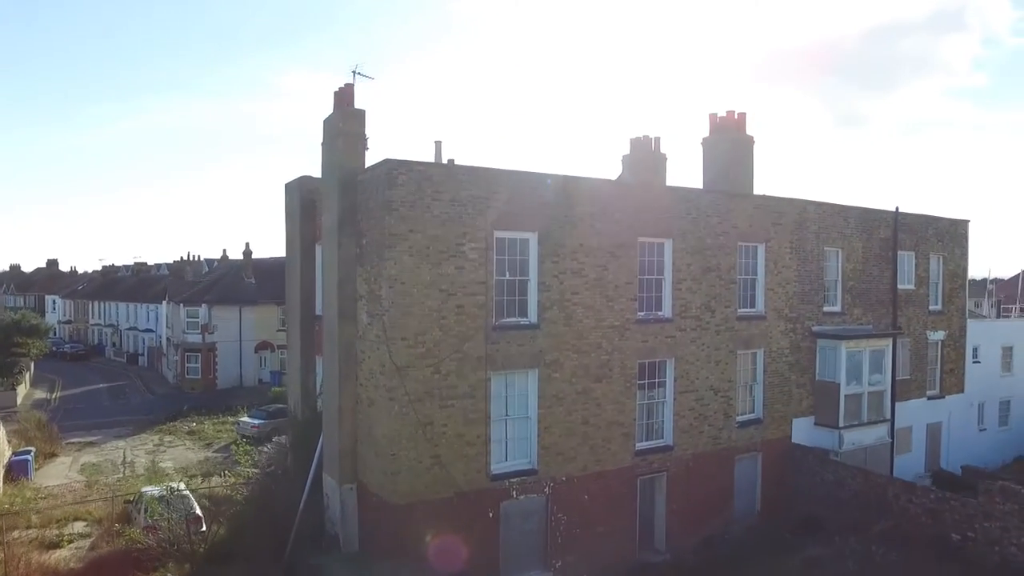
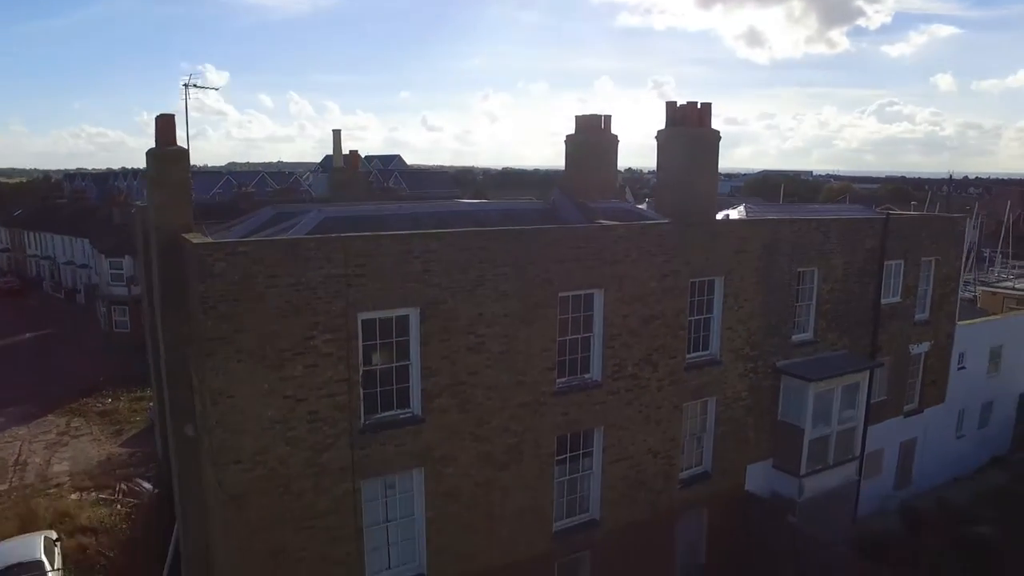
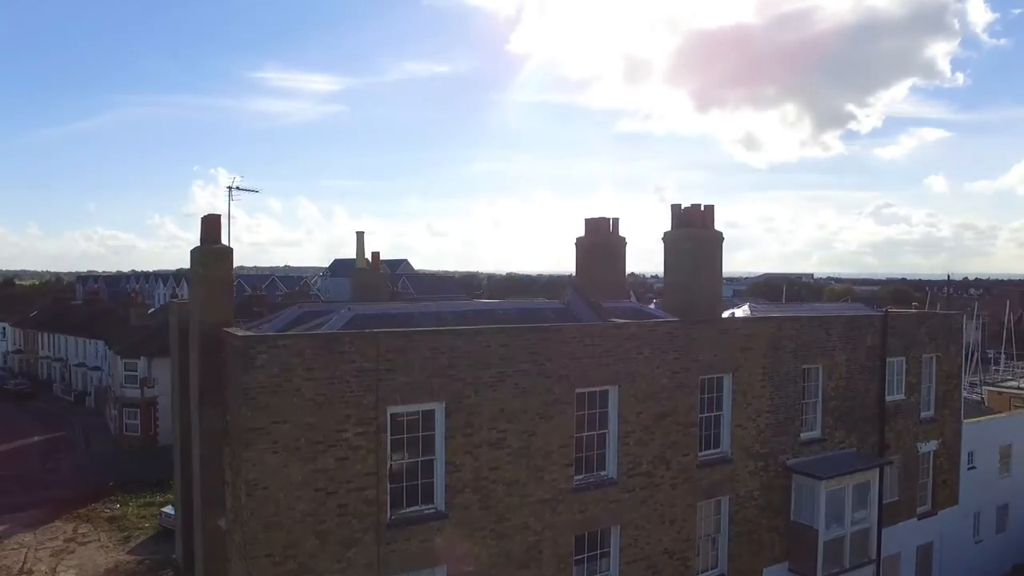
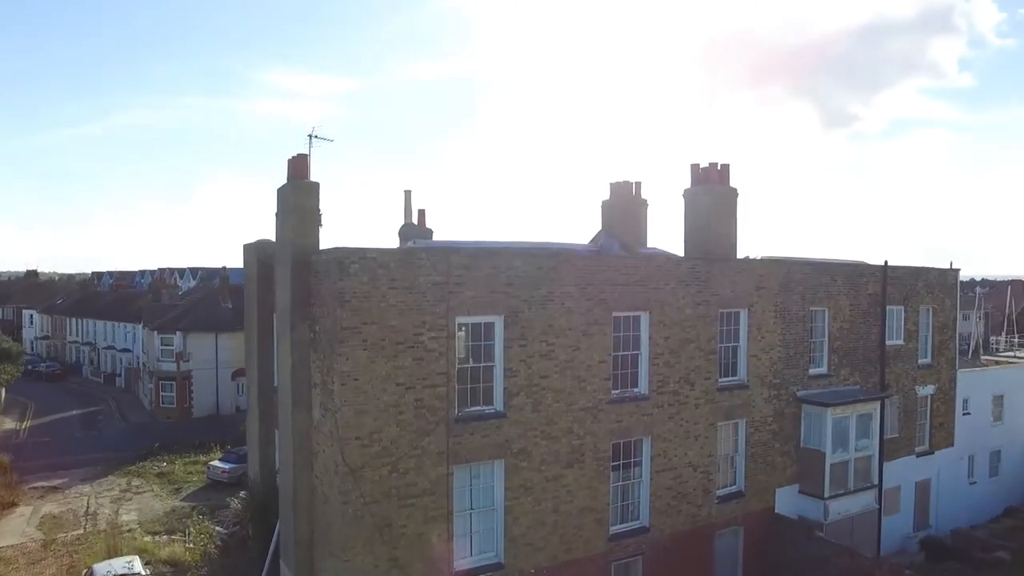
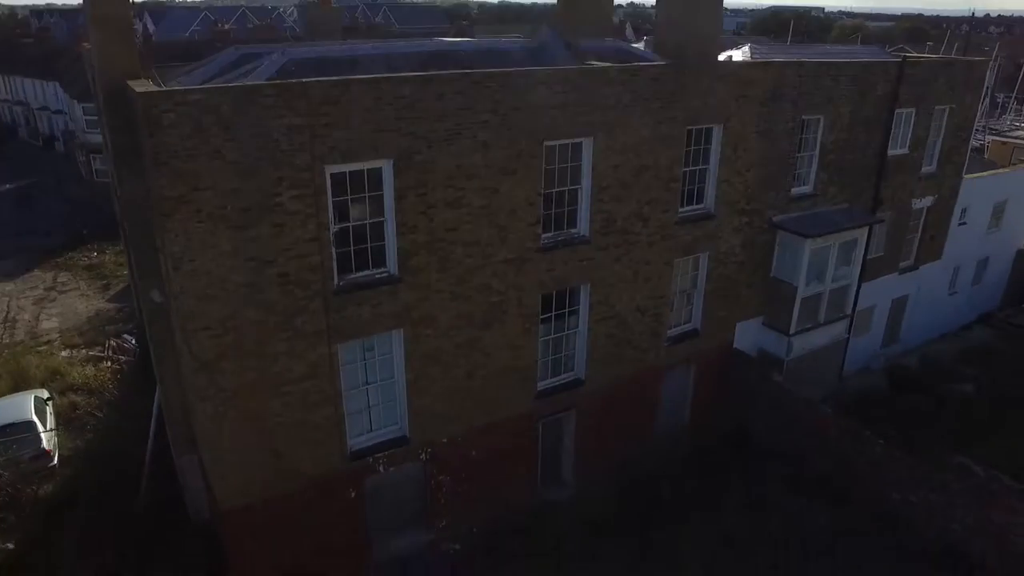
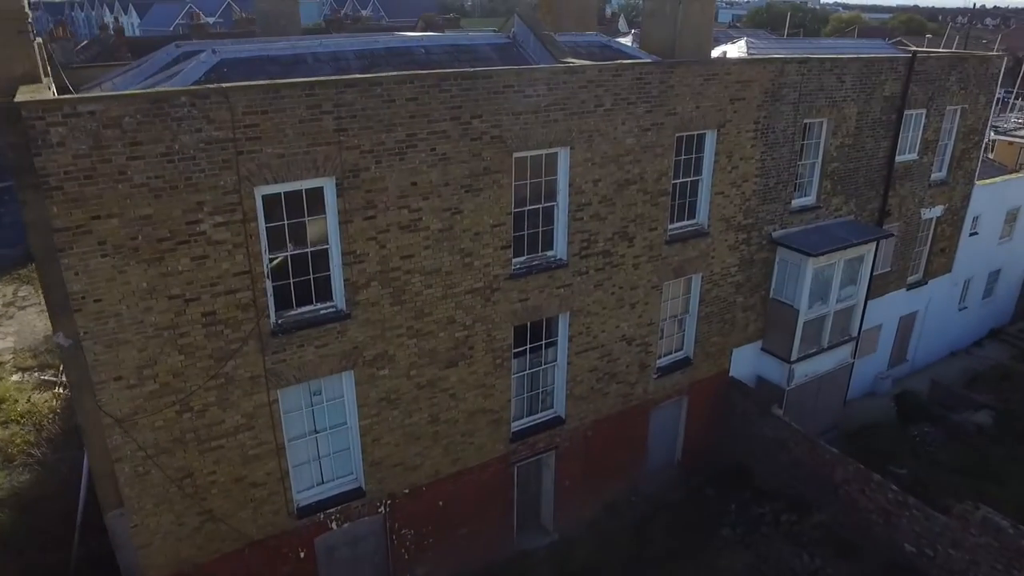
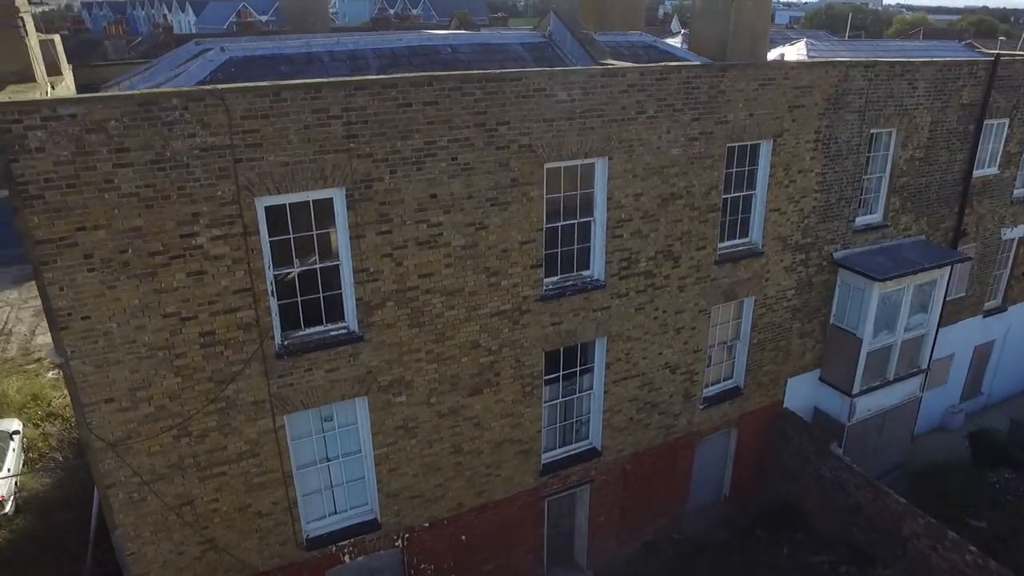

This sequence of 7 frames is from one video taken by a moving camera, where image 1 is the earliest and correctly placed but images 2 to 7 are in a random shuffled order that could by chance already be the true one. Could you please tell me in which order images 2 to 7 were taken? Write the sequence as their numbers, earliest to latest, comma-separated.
4, 3, 2, 5, 6, 7
